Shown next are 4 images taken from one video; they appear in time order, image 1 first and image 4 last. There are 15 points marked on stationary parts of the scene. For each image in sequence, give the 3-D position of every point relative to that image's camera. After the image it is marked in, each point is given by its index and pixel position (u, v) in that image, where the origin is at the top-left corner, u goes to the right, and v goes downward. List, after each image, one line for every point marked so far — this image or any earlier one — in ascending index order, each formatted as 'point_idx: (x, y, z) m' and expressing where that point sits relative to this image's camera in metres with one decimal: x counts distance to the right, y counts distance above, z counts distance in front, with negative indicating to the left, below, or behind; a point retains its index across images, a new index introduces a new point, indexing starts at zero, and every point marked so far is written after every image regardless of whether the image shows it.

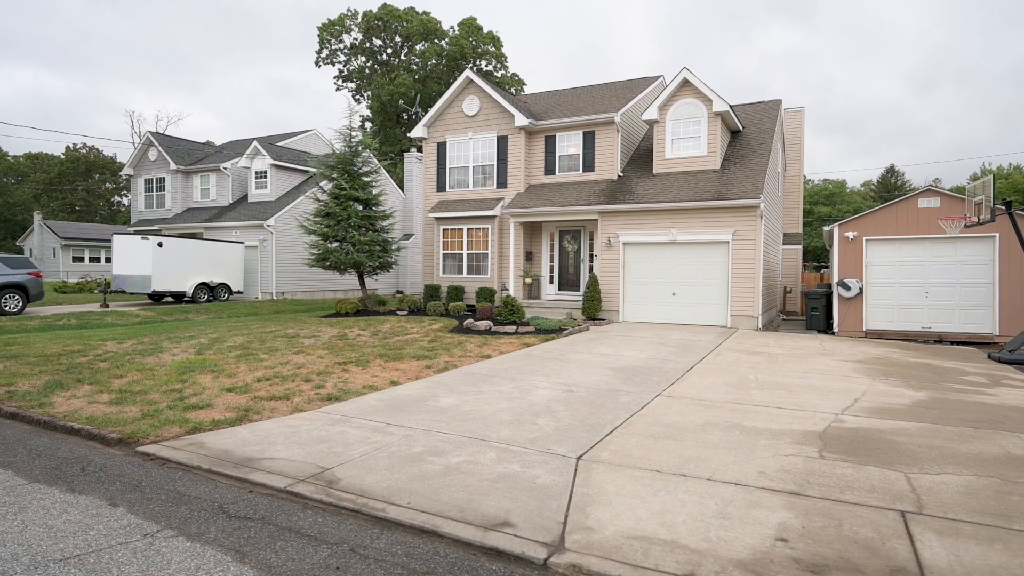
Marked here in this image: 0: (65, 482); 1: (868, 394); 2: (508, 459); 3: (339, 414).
0: (-3.5, -1.5, +4.0) m
1: (+4.8, -1.4, +6.7) m
2: (0.0, -1.5, +4.3) m
3: (-2.0, -1.4, +5.8) m
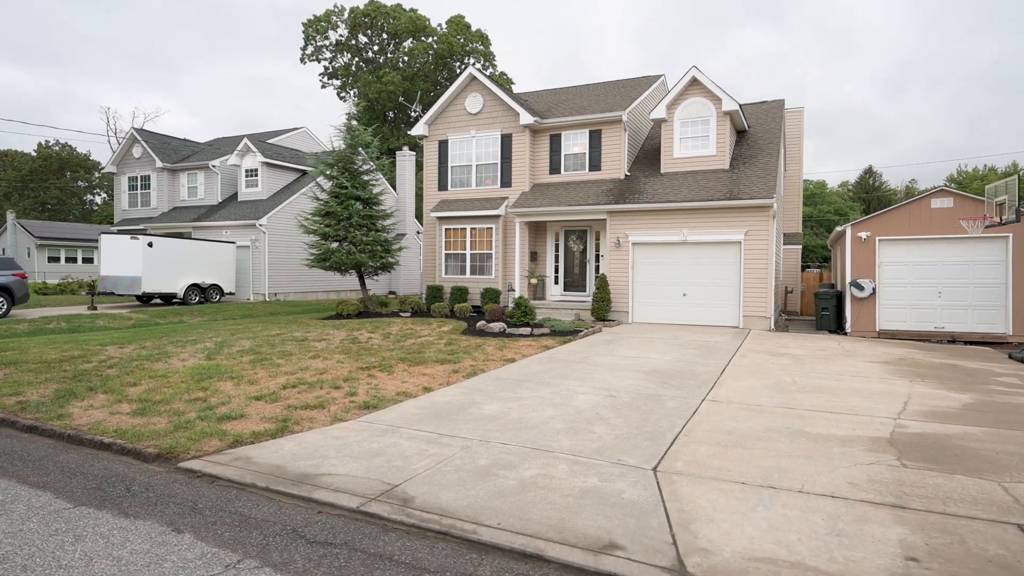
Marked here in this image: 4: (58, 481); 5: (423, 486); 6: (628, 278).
0: (-2.9, -1.6, +3.7) m
1: (+5.3, -1.4, +6.6) m
2: (+0.6, -1.5, +4.1) m
3: (-1.4, -1.5, +5.5) m
4: (-3.7, -1.6, +4.1) m
5: (-0.7, -1.5, +3.9) m
6: (+3.6, +0.3, +15.6) m
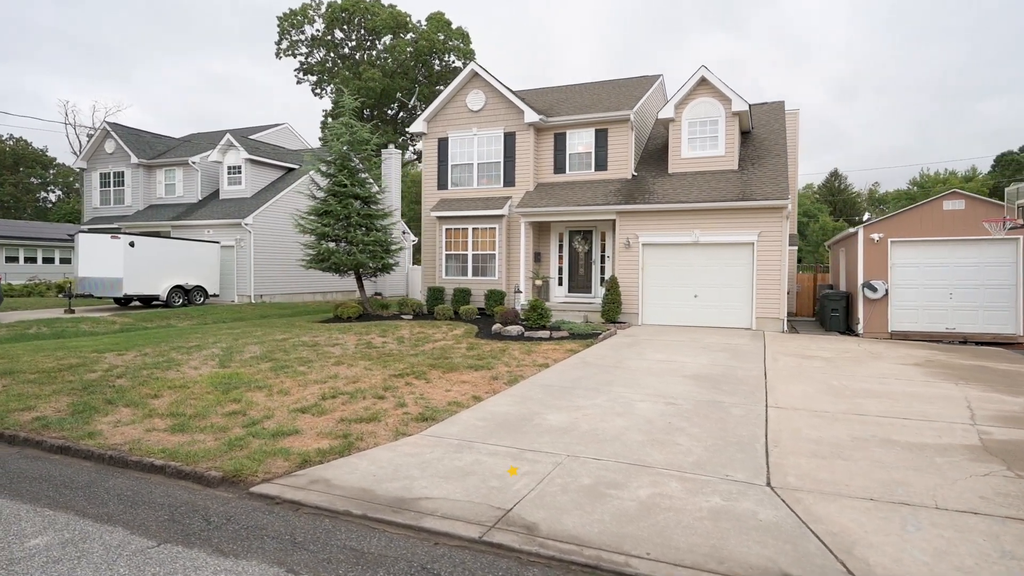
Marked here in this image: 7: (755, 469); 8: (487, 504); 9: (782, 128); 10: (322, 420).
0: (-2.0, -1.6, +3.3) m
1: (+6.0, -1.5, +6.6) m
2: (+1.5, -1.6, +3.9) m
3: (-0.6, -1.5, +5.2) m
4: (-2.8, -1.6, +3.6) m
5: (+0.2, -1.6, +3.6) m
6: (+3.9, +0.3, +15.5) m
7: (+2.1, -1.6, +4.3) m
8: (-0.2, -1.6, +3.7) m
9: (+9.2, +5.4, +17.1) m
10: (-2.2, -1.5, +5.8) m
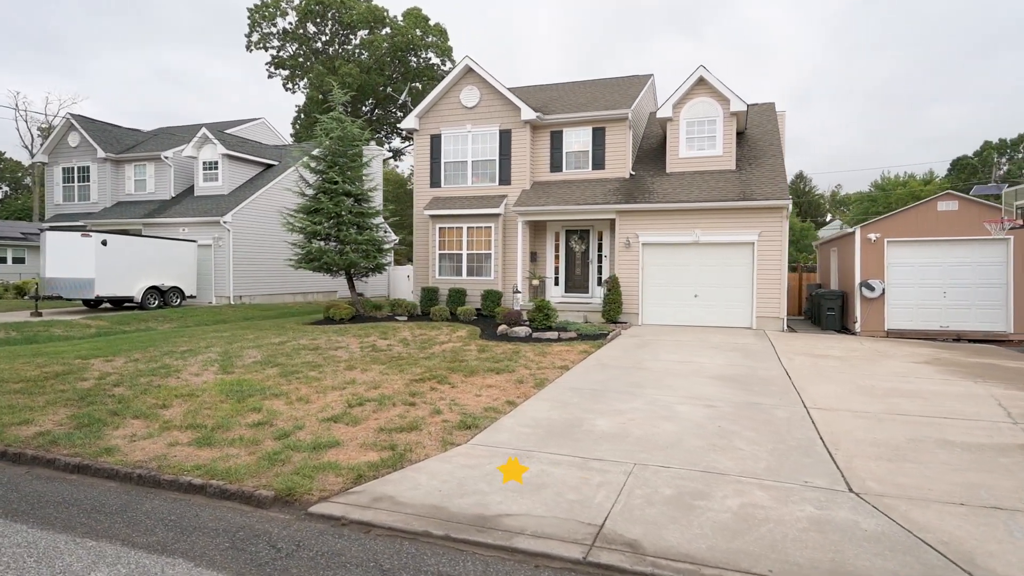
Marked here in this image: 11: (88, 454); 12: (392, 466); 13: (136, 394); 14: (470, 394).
0: (-1.4, -1.7, +3.0) m
1: (+6.5, -1.5, +6.7) m
2: (+2.1, -1.6, +3.7) m
3: (-0.1, -1.6, +4.9) m
4: (-2.2, -1.6, +3.3) m
5: (+0.8, -1.6, +3.4) m
6: (+3.9, +0.3, +15.5) m
7: (+2.7, -1.6, +4.2) m
8: (+0.4, -1.6, +3.5) m
9: (+9.1, +5.4, +17.3) m
10: (-1.7, -1.5, +5.4) m
11: (-4.0, -1.6, +4.8) m
12: (-1.1, -1.6, +4.5) m
13: (-5.3, -1.5, +7.1) m
14: (-0.6, -1.5, +7.0) m
